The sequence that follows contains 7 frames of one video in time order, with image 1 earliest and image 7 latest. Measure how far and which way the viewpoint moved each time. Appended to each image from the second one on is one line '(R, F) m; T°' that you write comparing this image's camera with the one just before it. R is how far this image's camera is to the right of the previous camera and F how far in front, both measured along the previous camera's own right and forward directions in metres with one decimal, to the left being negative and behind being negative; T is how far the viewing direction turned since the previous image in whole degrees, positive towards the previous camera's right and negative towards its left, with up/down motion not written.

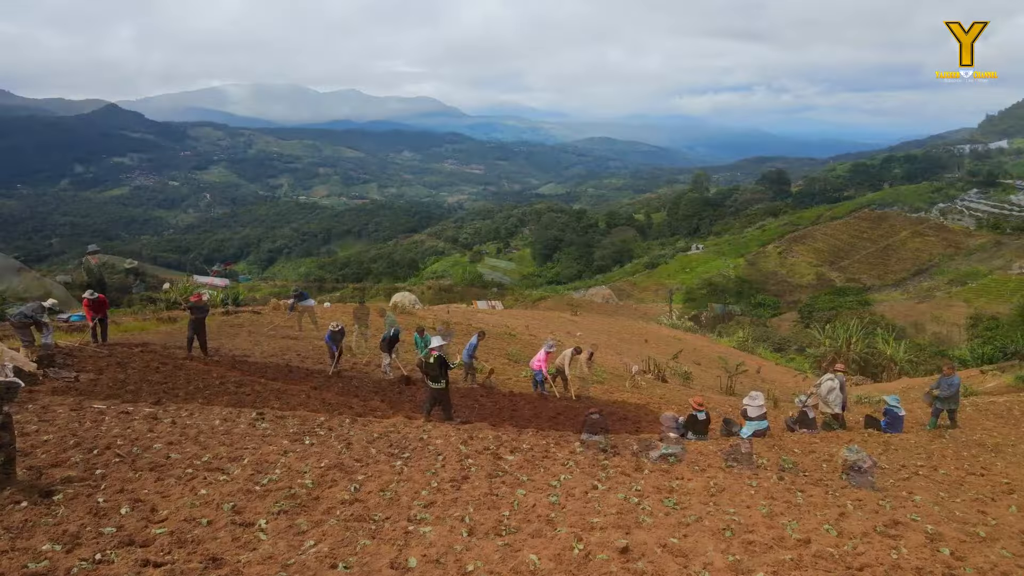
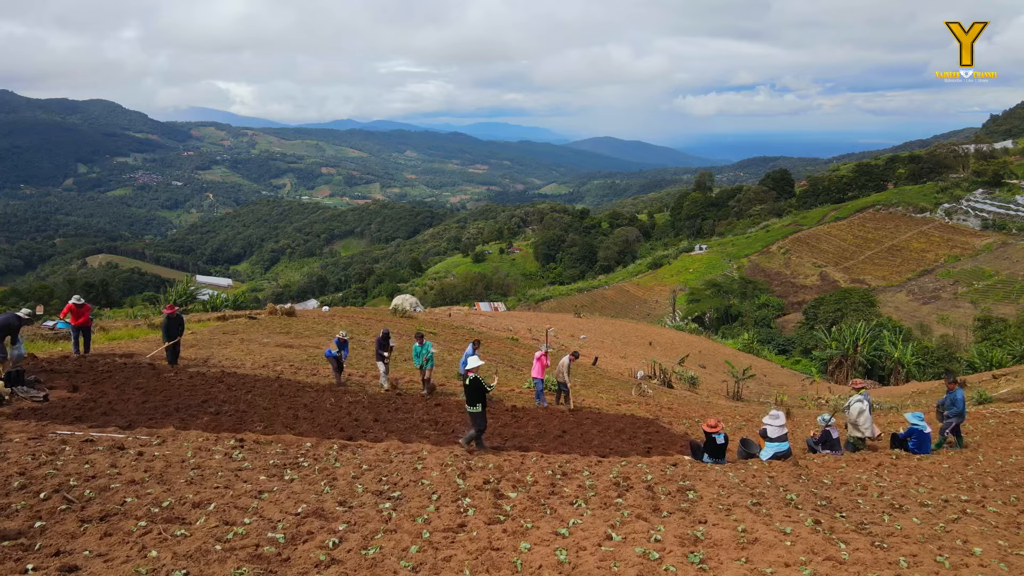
(0.0, +0.3) m; 0°
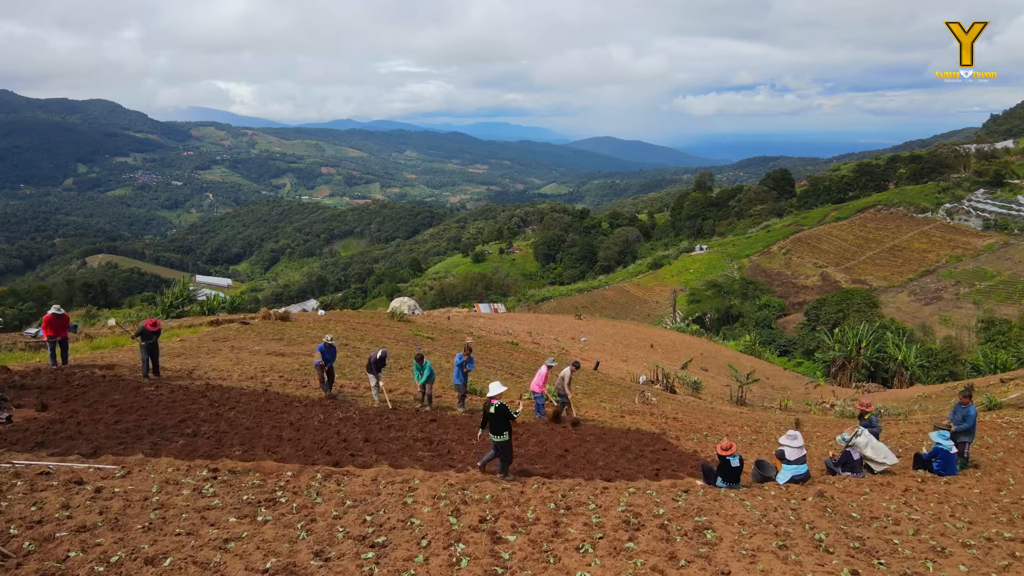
(0.0, +0.3) m; 0°
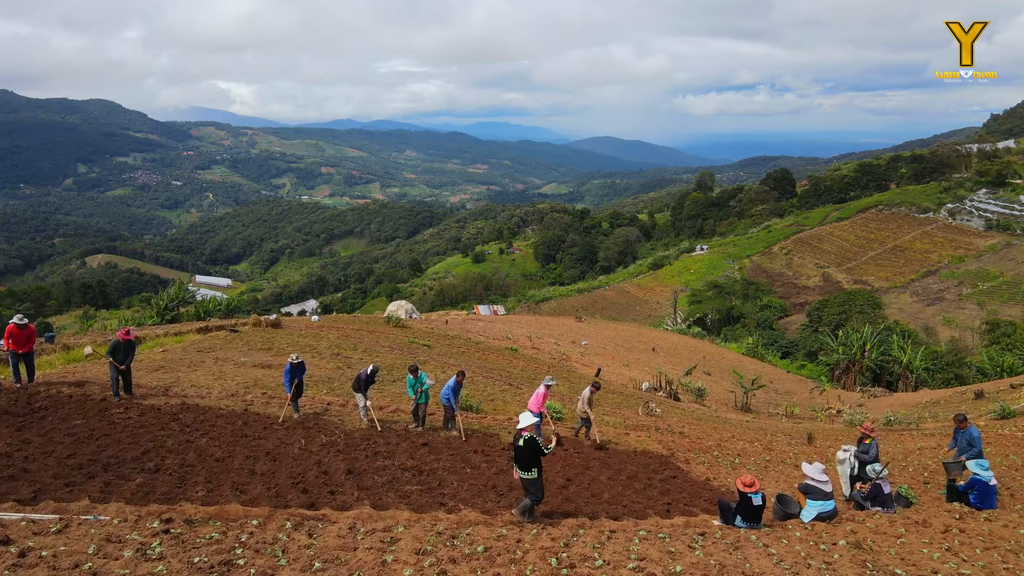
(0.0, +0.4) m; 0°
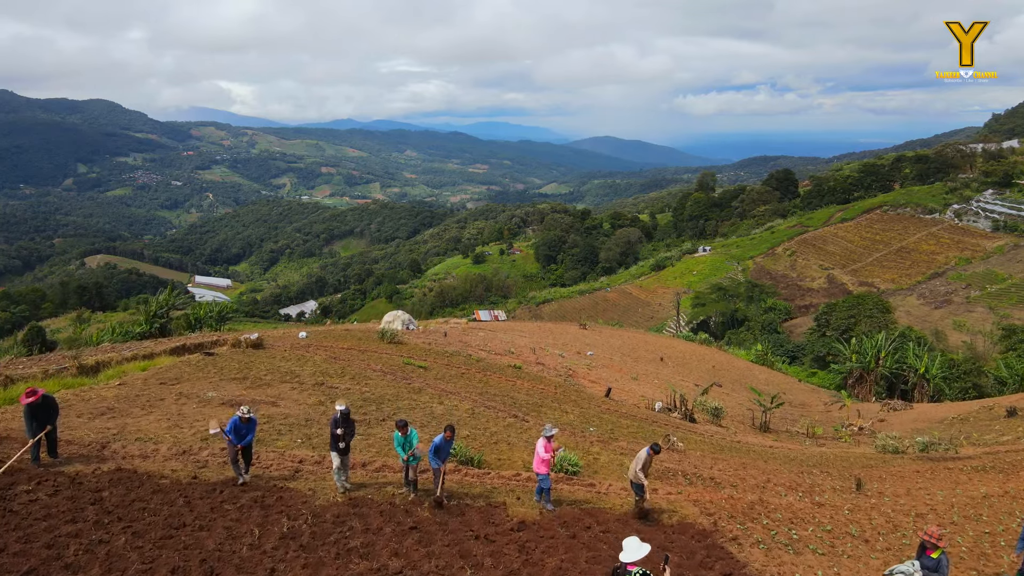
(-0.1, +0.9) m; 0°
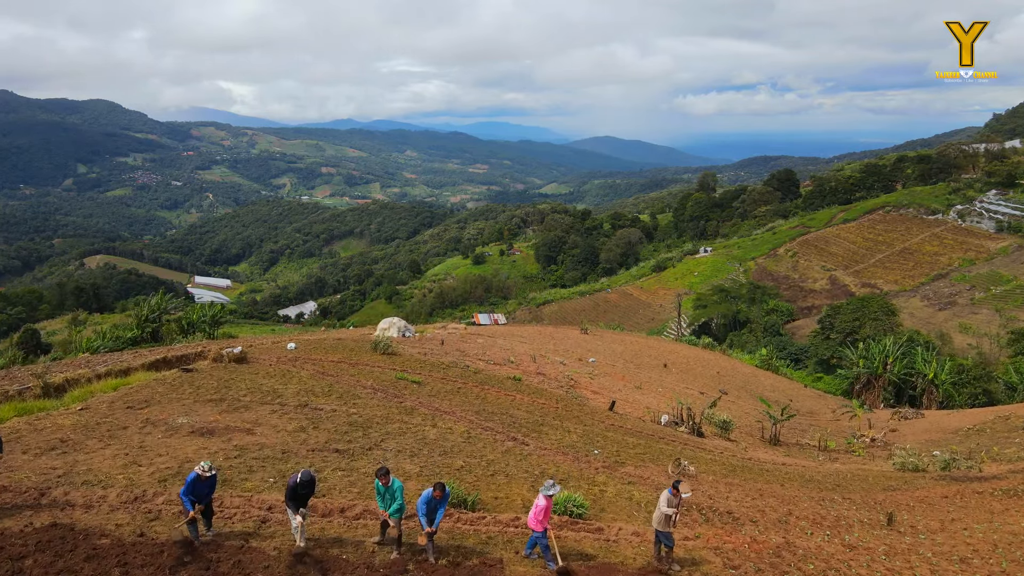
(0.0, +0.6) m; 0°
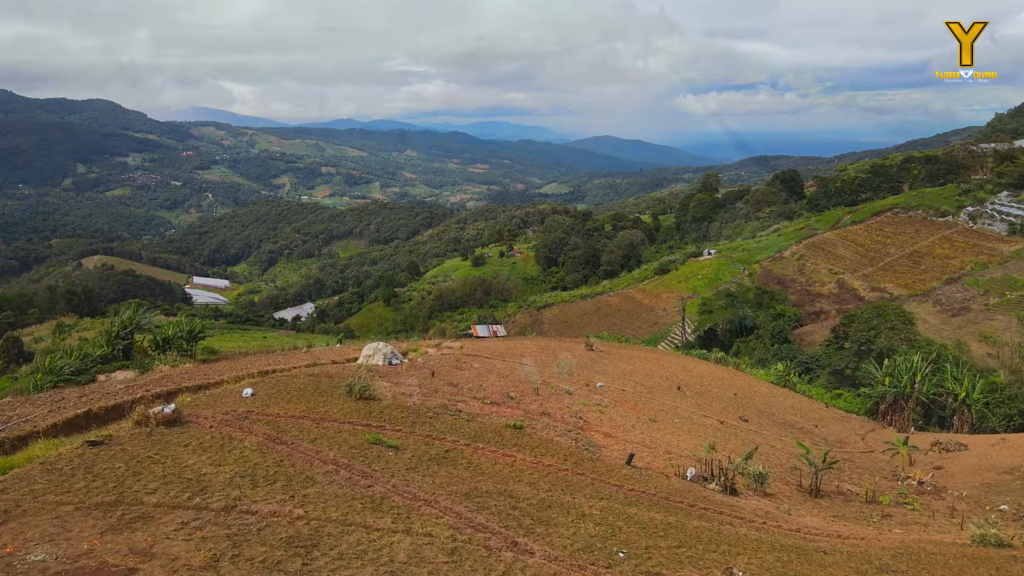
(0.0, +1.8) m; 0°
